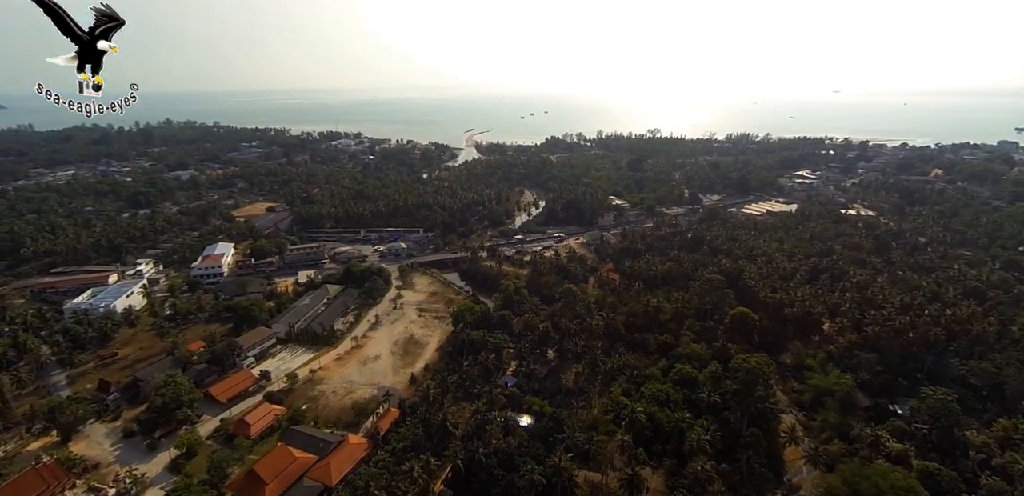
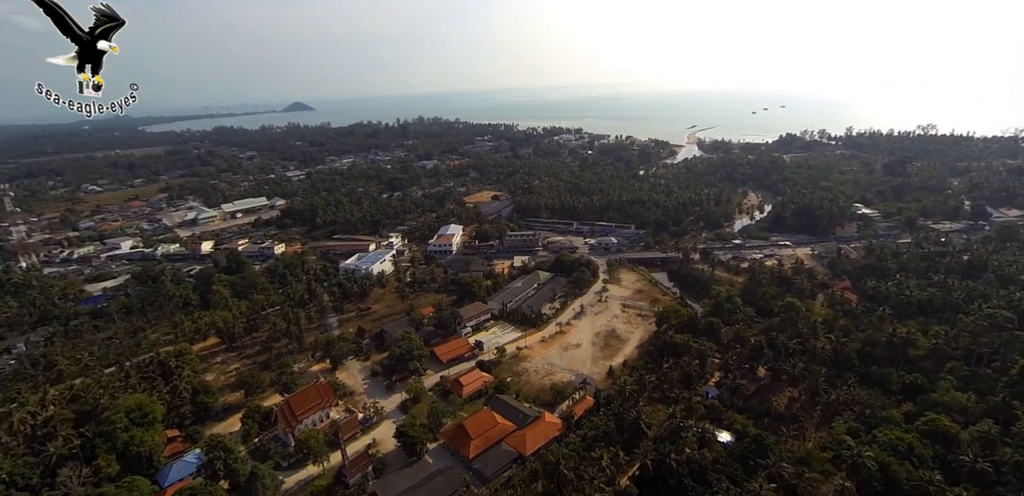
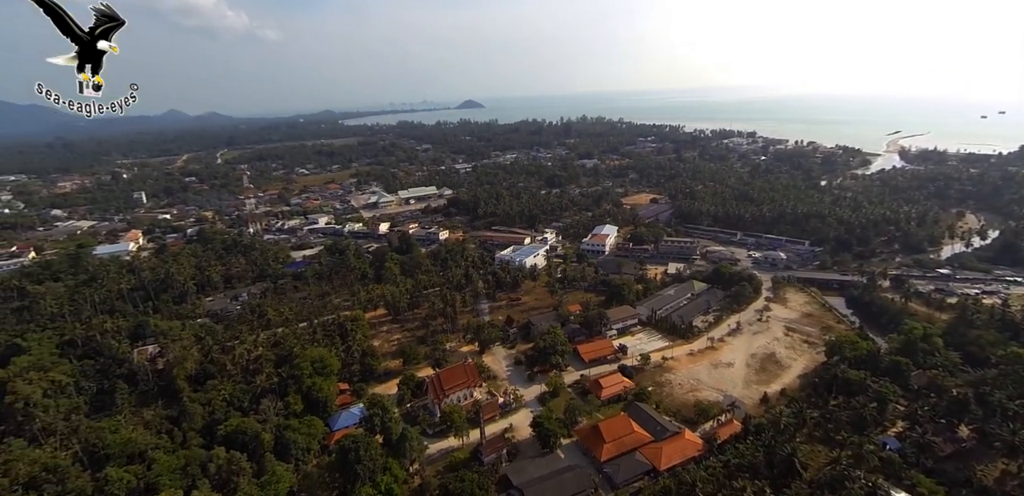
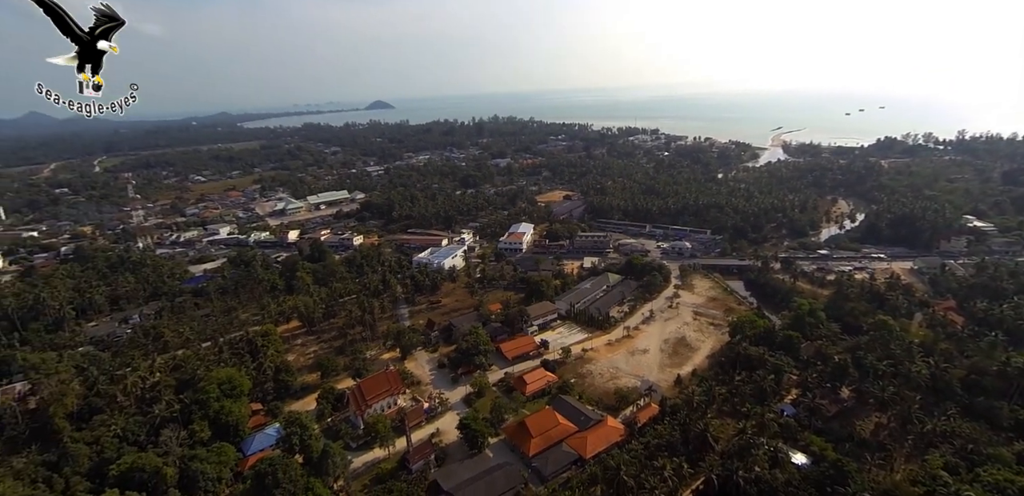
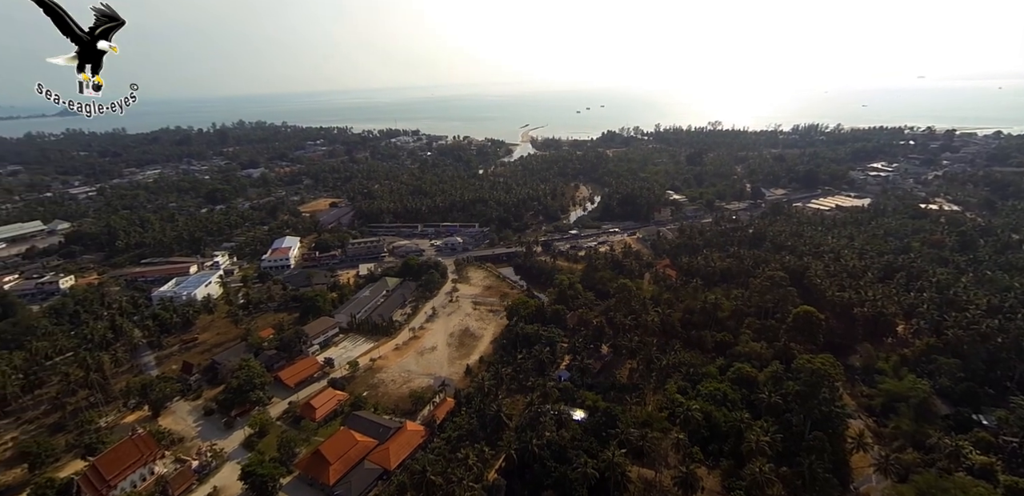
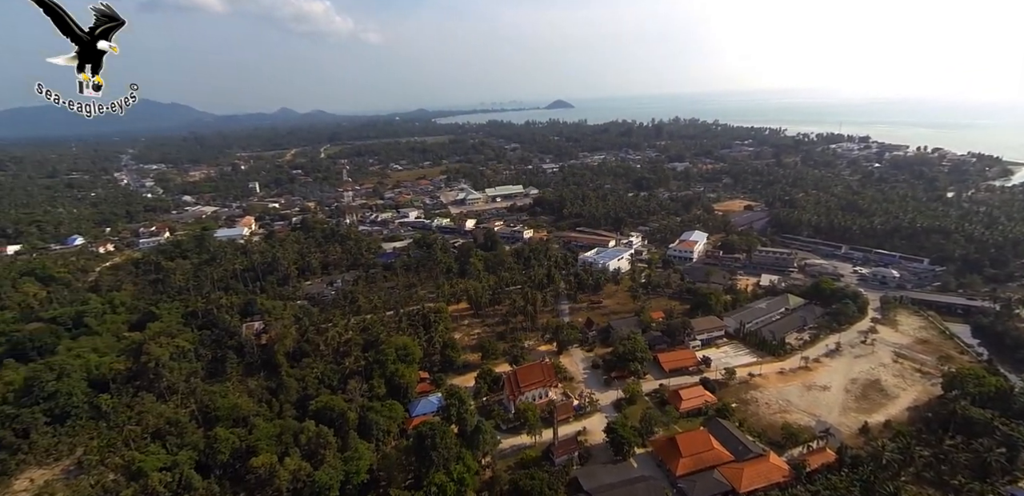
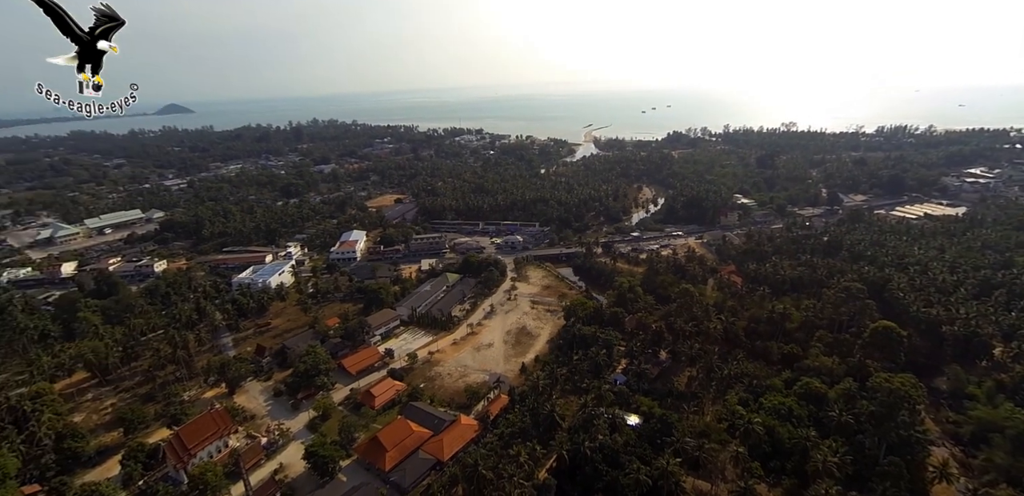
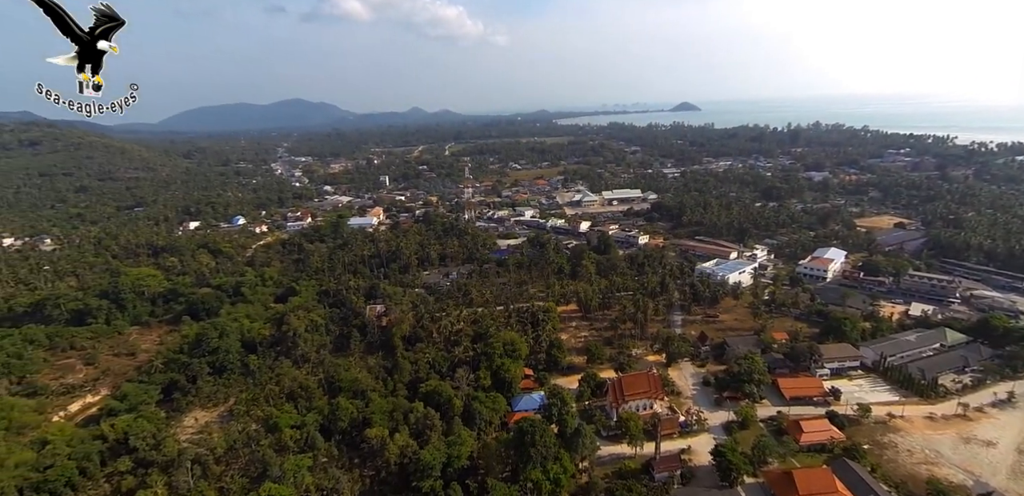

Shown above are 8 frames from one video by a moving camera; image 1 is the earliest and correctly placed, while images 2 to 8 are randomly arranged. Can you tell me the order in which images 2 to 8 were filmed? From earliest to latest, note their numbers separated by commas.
5, 7, 2, 4, 3, 6, 8
